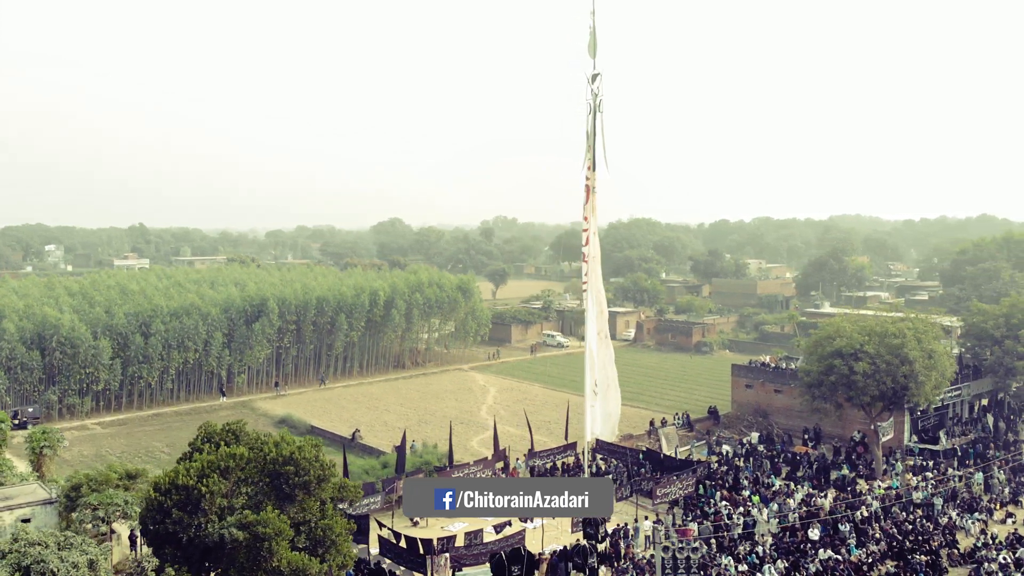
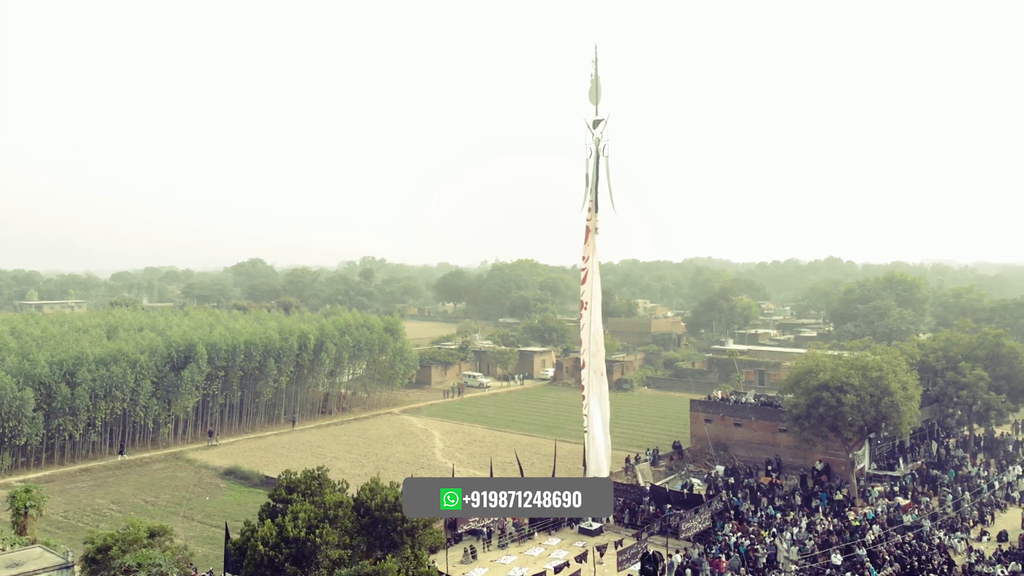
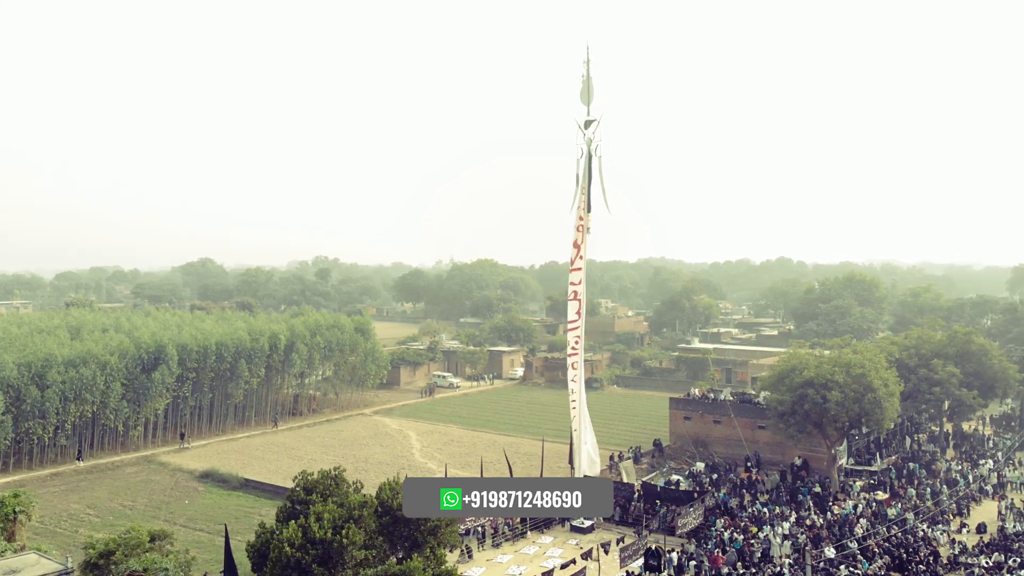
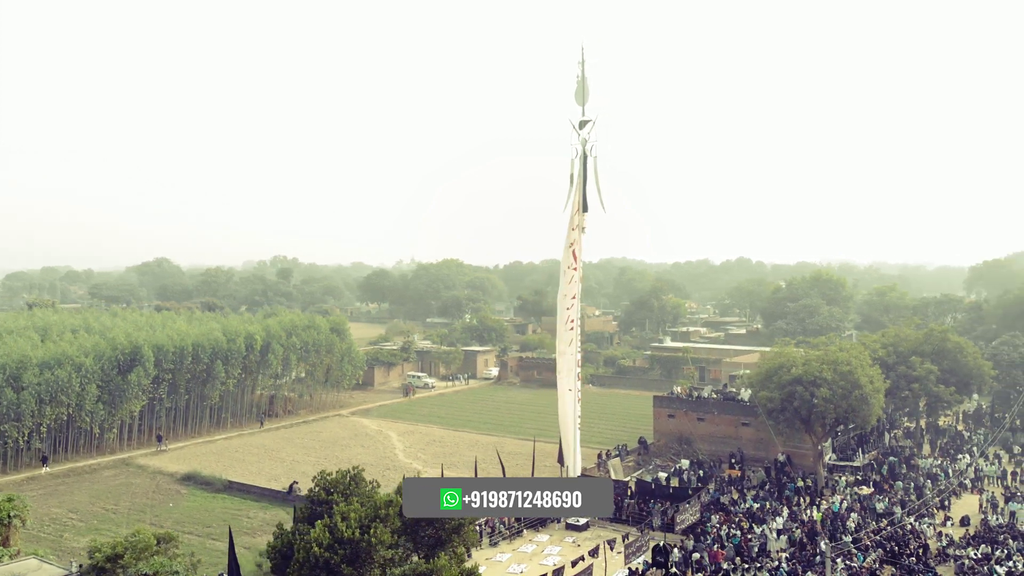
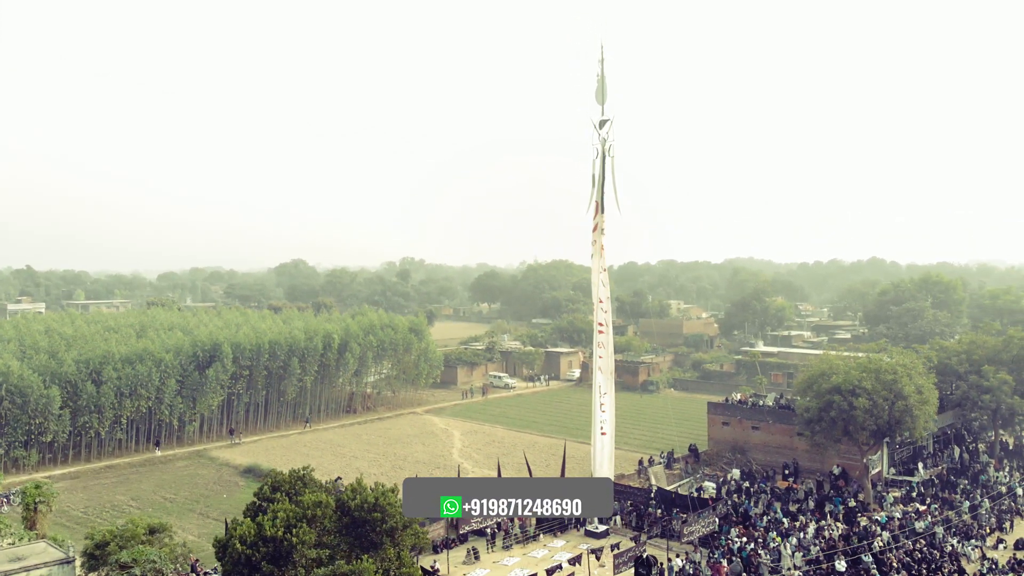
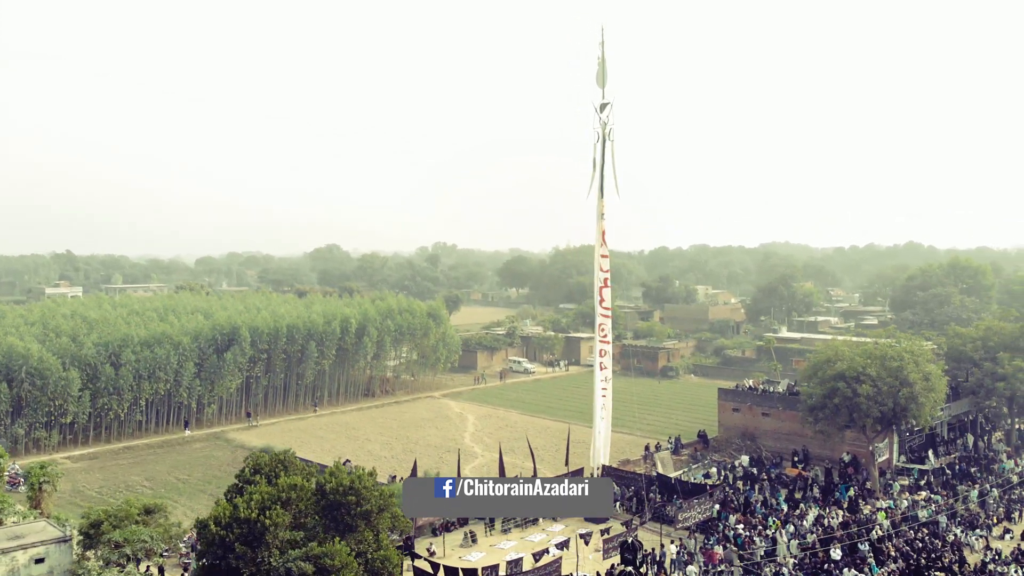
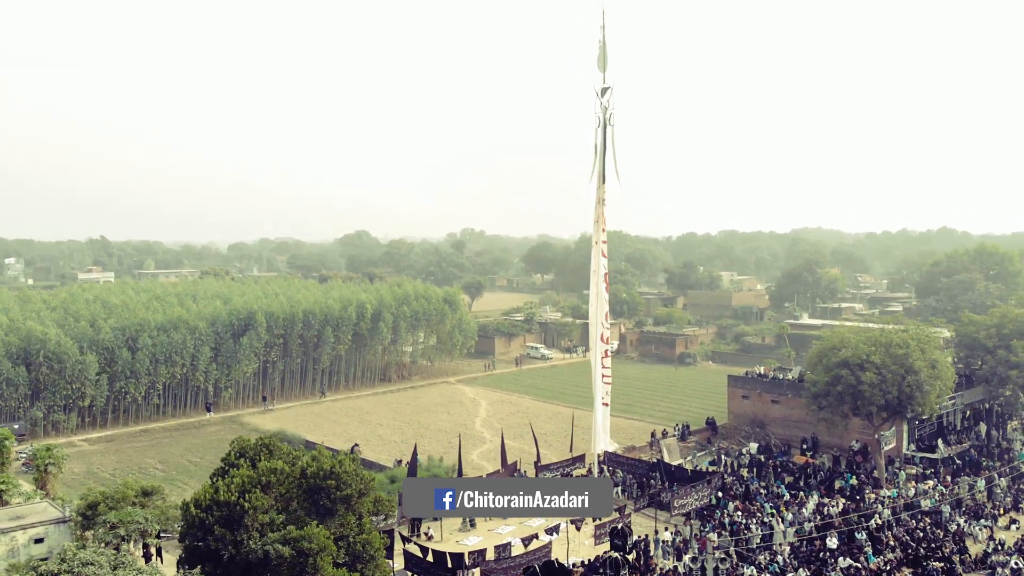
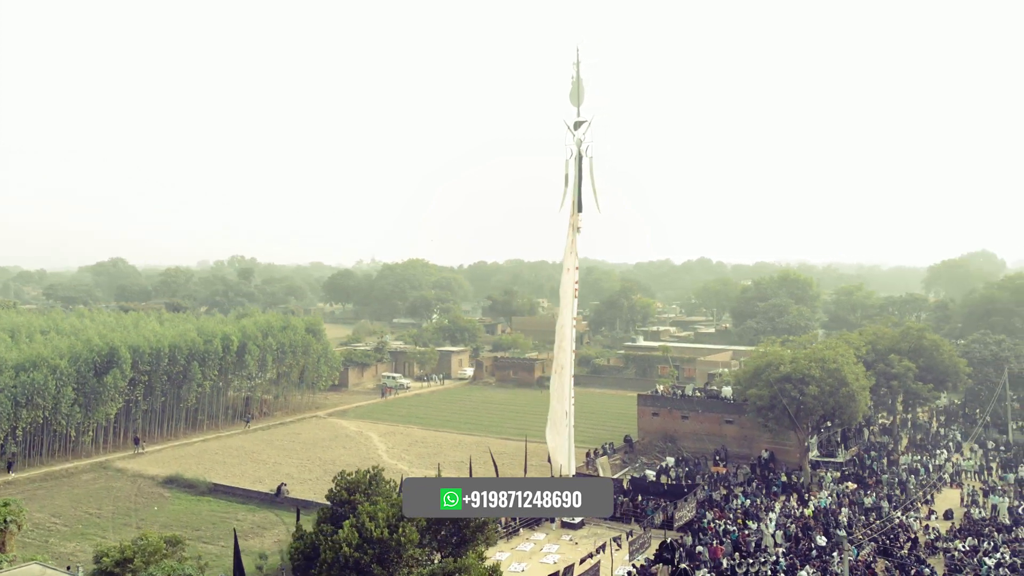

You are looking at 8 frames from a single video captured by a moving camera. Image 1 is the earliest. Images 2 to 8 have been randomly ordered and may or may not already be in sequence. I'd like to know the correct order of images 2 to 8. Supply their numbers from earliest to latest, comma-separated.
7, 6, 5, 2, 3, 4, 8
